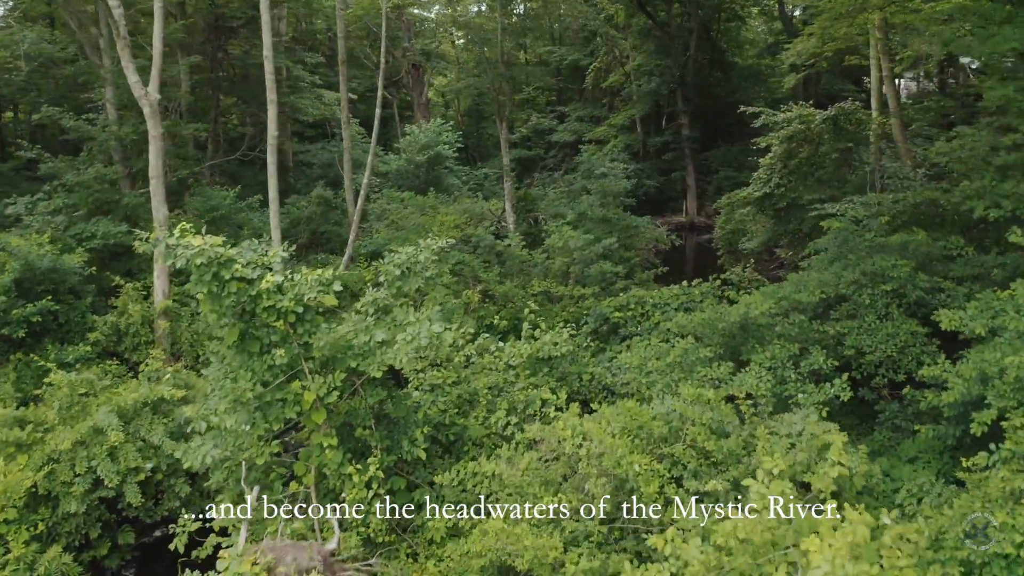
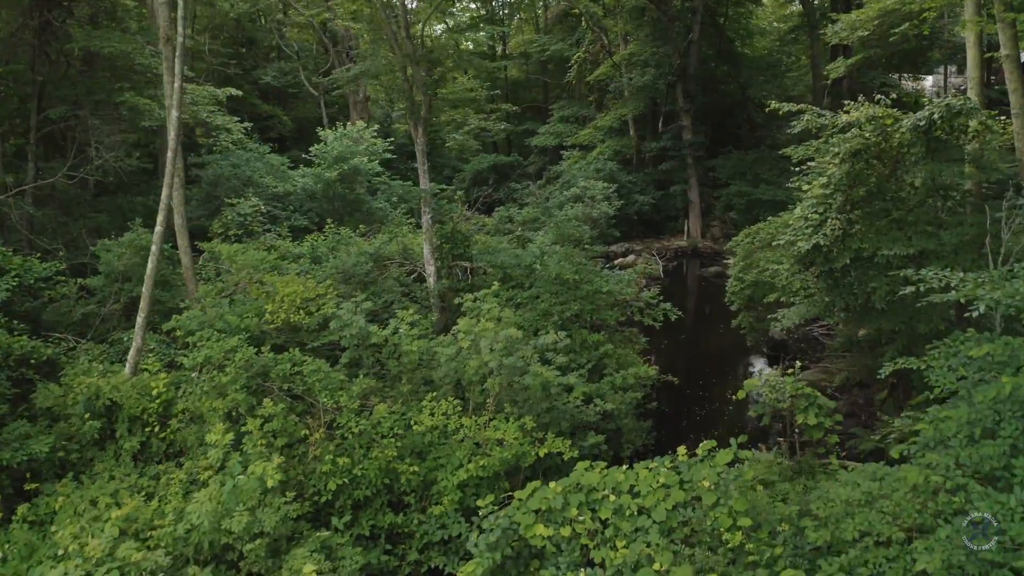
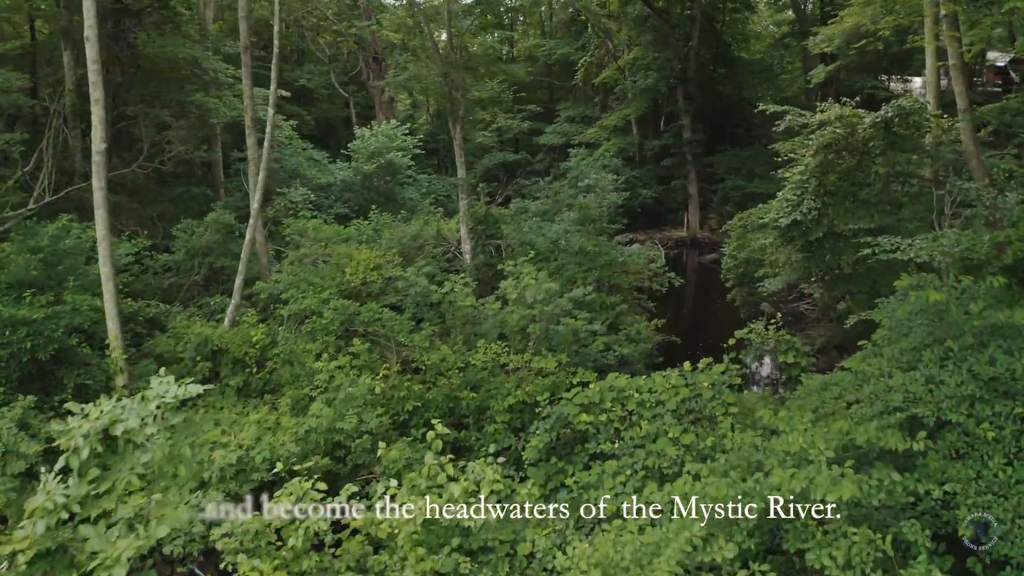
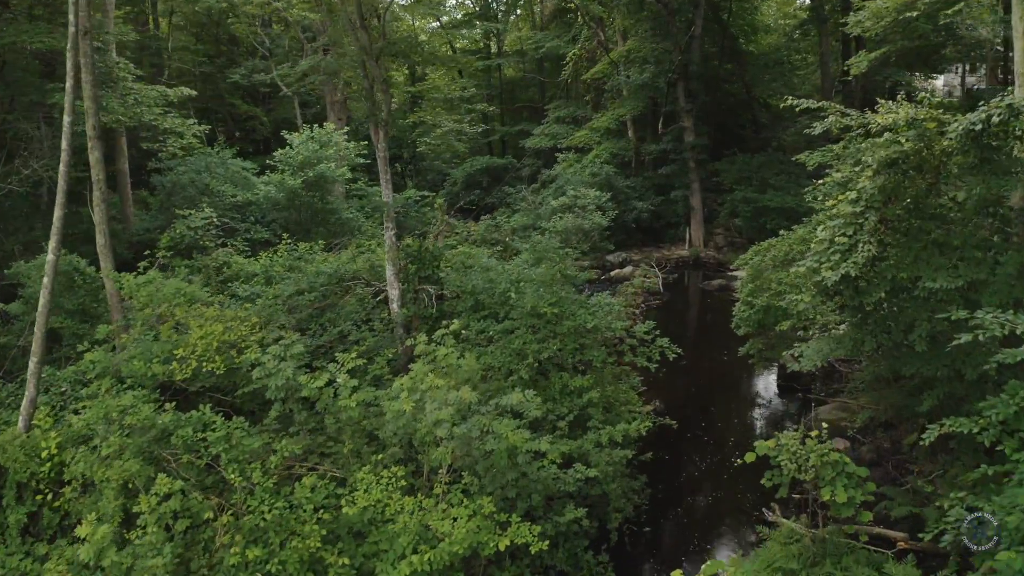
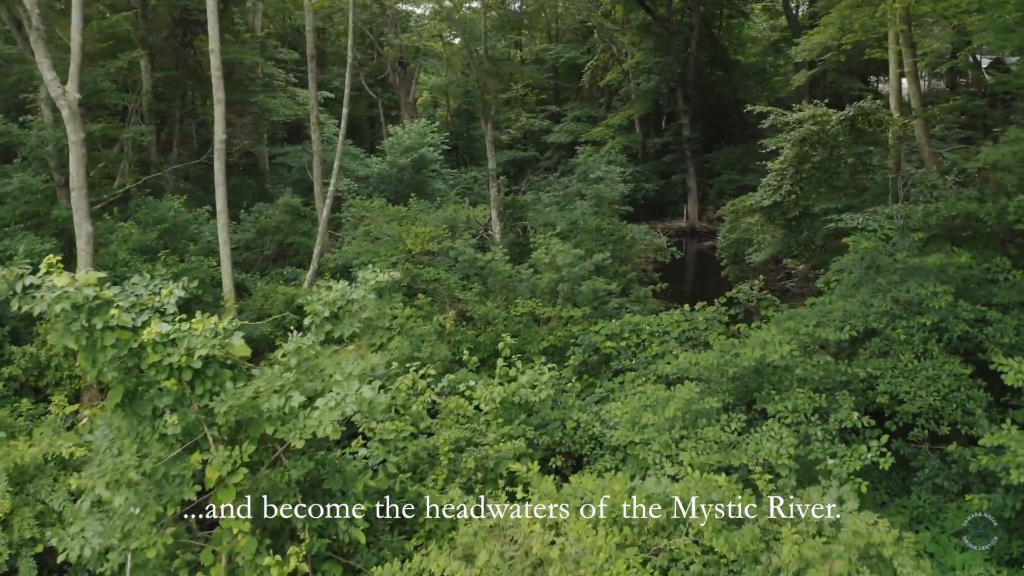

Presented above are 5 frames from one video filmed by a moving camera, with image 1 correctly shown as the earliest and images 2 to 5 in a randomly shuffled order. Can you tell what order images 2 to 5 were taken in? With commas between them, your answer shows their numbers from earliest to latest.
5, 3, 2, 4
